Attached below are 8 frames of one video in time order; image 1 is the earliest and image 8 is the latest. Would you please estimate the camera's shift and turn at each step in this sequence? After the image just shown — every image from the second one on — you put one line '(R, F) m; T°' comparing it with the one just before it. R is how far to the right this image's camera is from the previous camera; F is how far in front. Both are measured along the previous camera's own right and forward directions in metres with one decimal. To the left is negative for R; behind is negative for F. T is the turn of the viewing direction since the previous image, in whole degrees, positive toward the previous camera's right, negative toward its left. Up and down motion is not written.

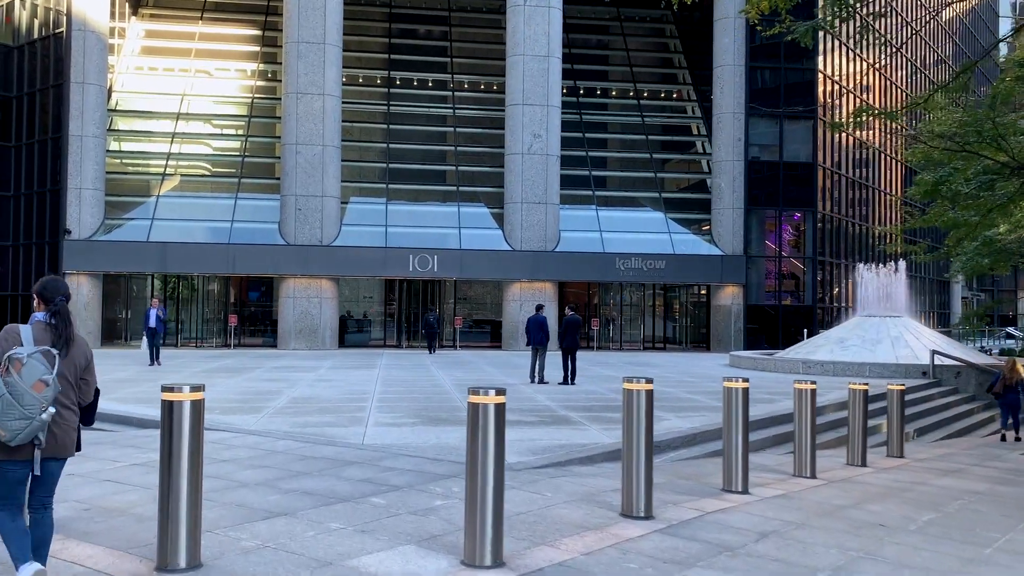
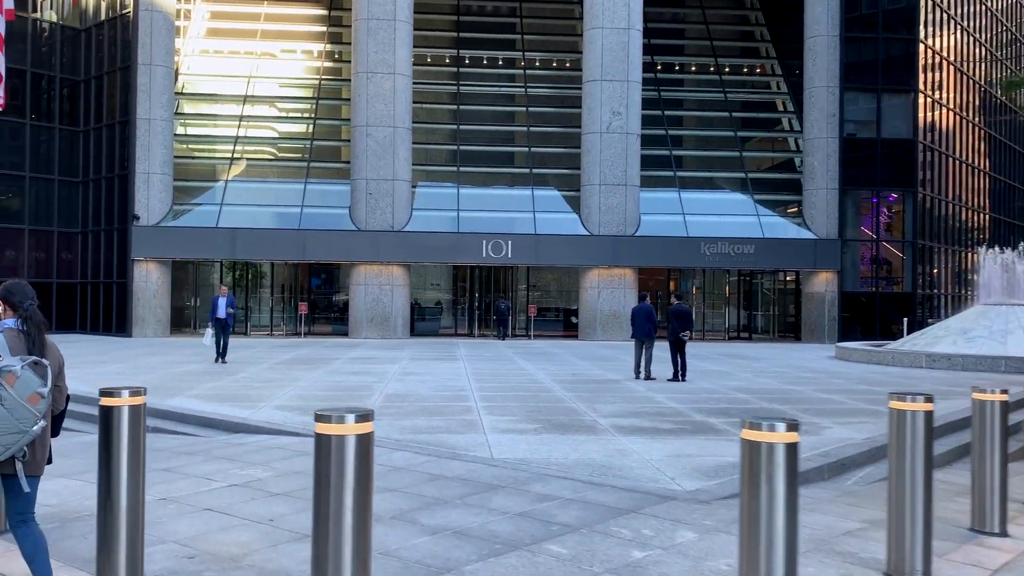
(-0.8, +1.3) m; -3°
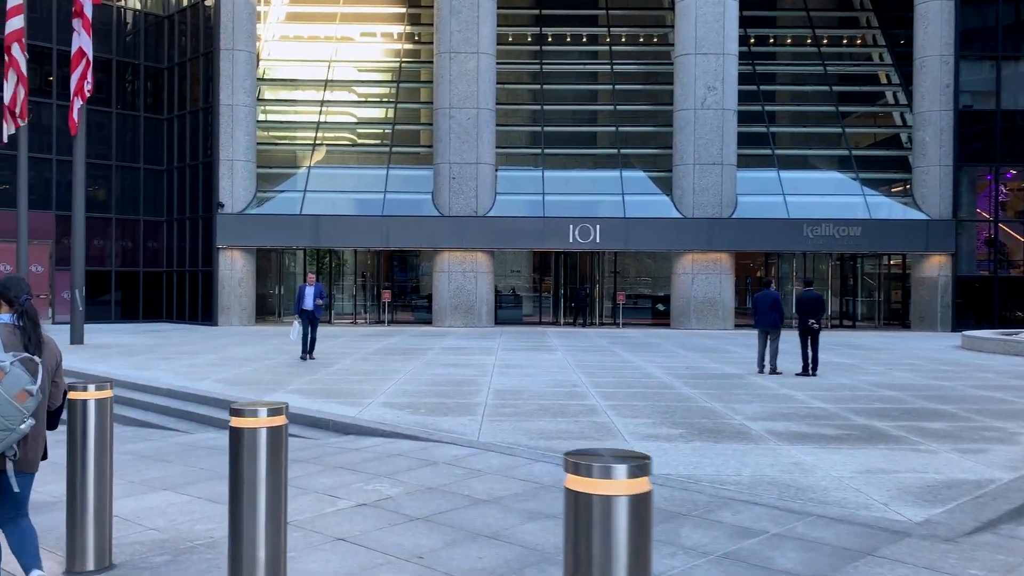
(-0.6, +0.9) m; -4°
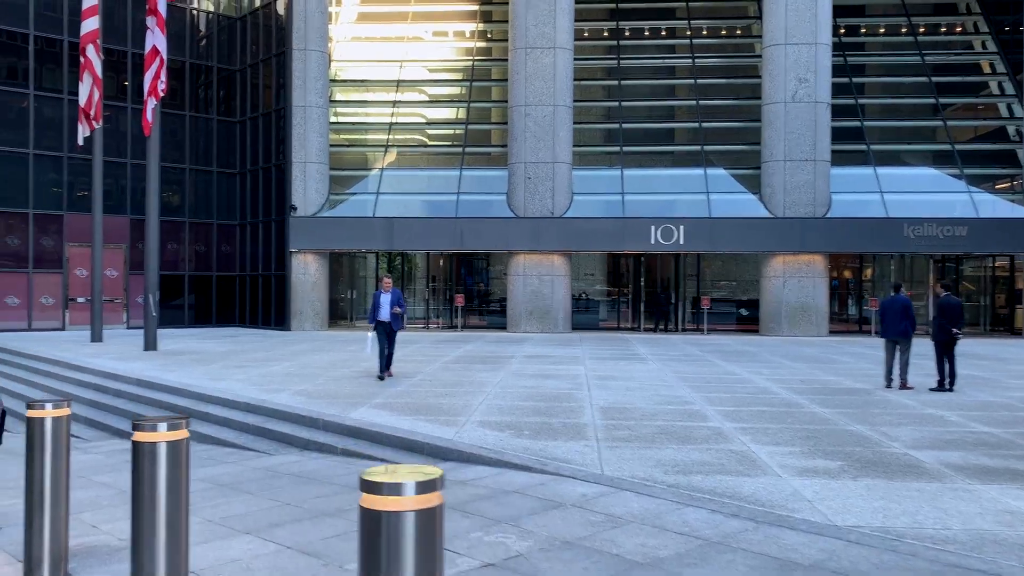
(-0.5, +1.0) m; -4°
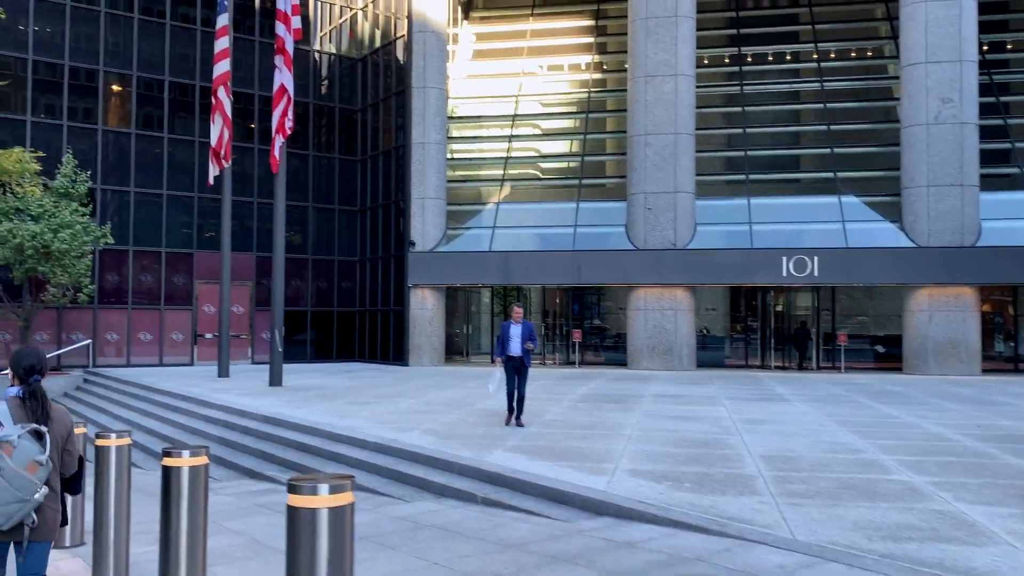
(-0.4, +0.6) m; -7°
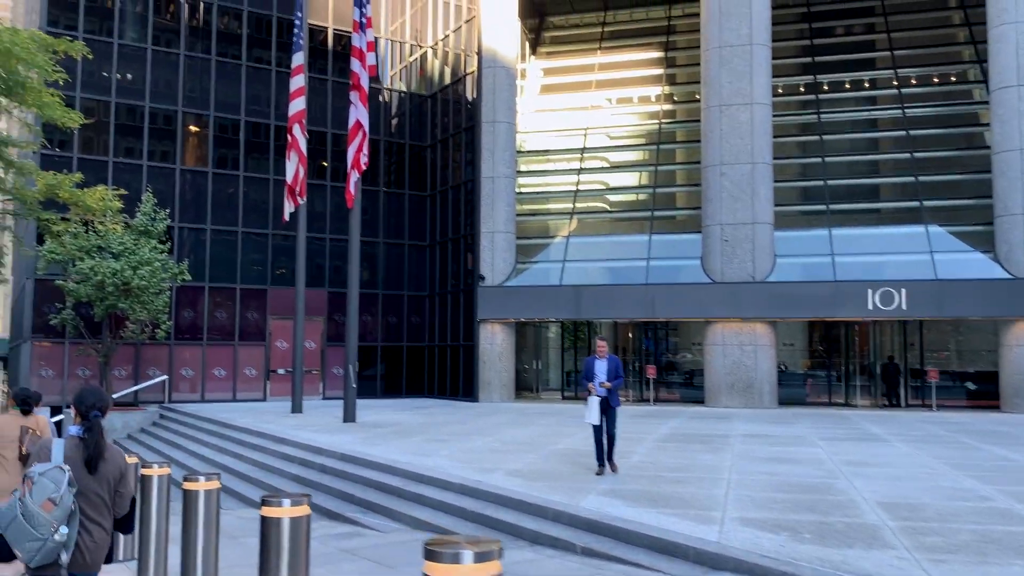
(-0.3, +0.4) m; -4°
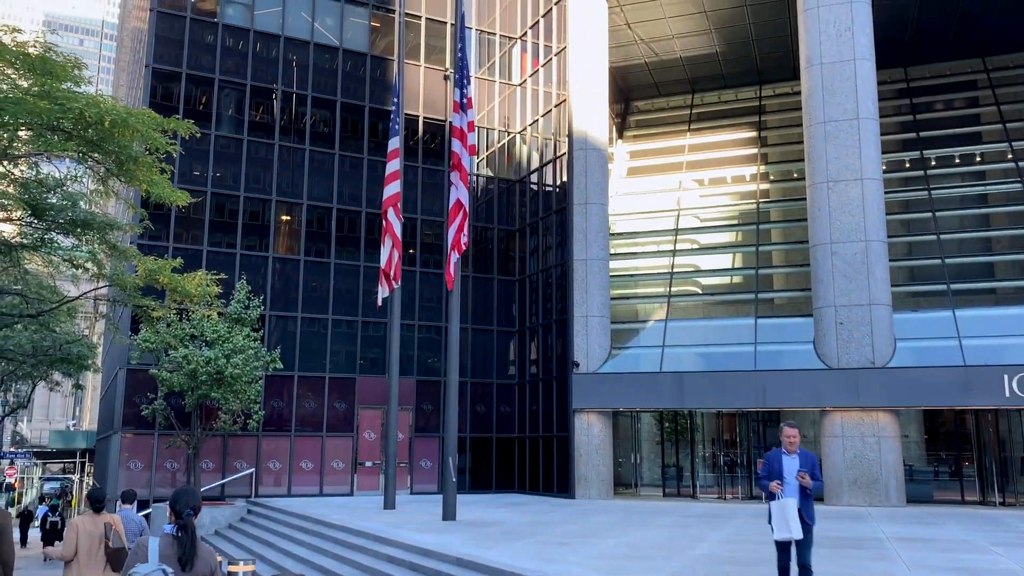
(-0.7, +0.9) m; -5°
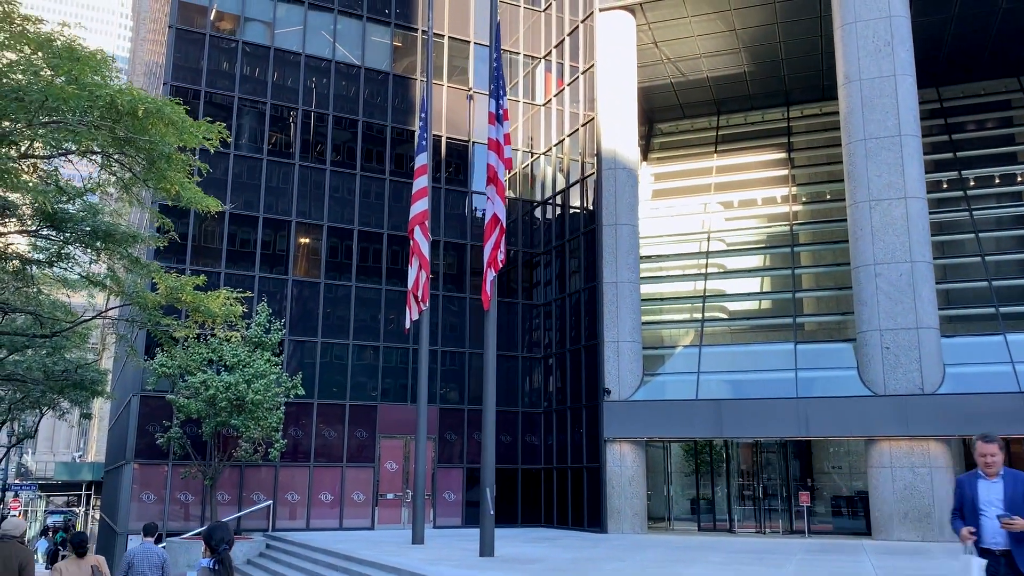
(-0.6, +0.9) m; 0°
